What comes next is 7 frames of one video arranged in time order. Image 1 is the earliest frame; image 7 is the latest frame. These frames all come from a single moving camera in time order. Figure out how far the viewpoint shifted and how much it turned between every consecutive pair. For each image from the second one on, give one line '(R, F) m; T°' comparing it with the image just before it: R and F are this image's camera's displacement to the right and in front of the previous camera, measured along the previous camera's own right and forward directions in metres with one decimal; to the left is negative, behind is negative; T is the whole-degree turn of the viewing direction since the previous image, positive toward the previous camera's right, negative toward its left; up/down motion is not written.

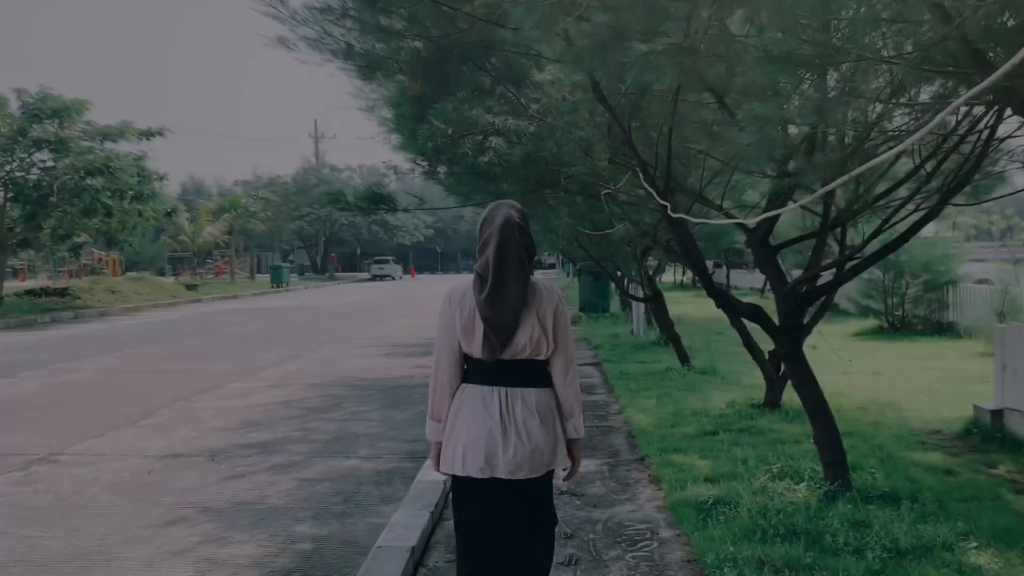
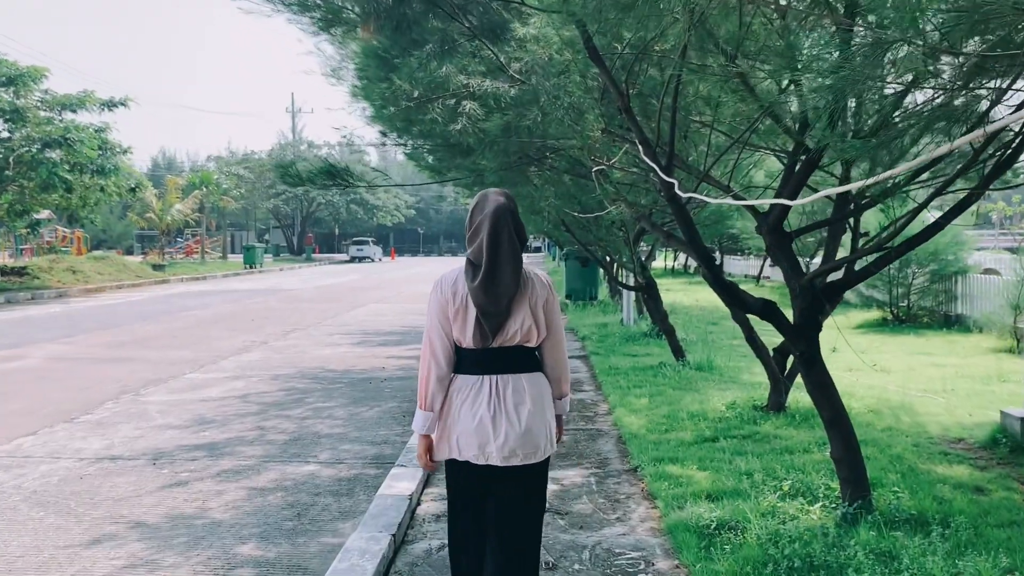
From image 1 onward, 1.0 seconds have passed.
(0.0, +0.7) m; +1°
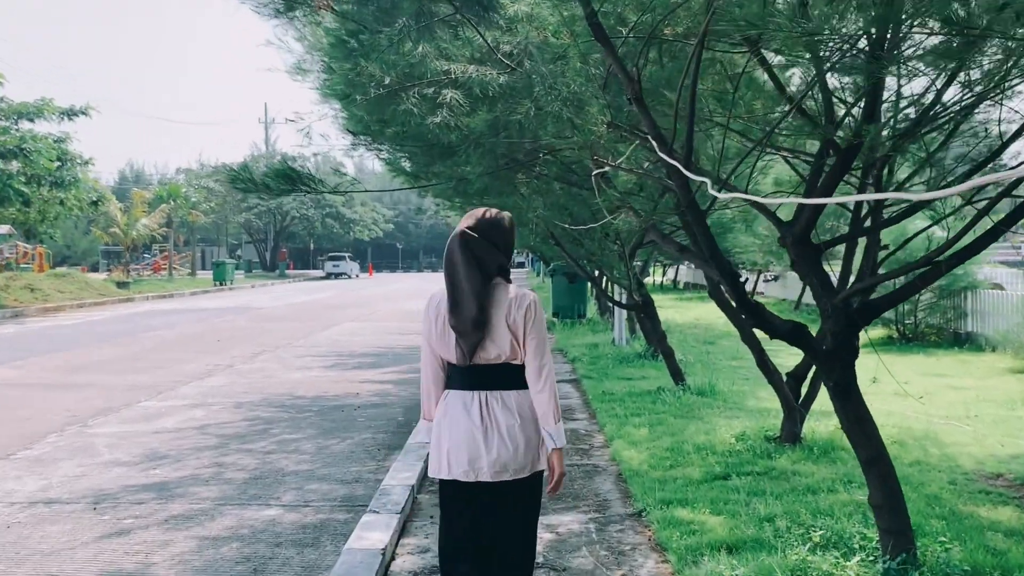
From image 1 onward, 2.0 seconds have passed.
(0.0, +0.7) m; +1°
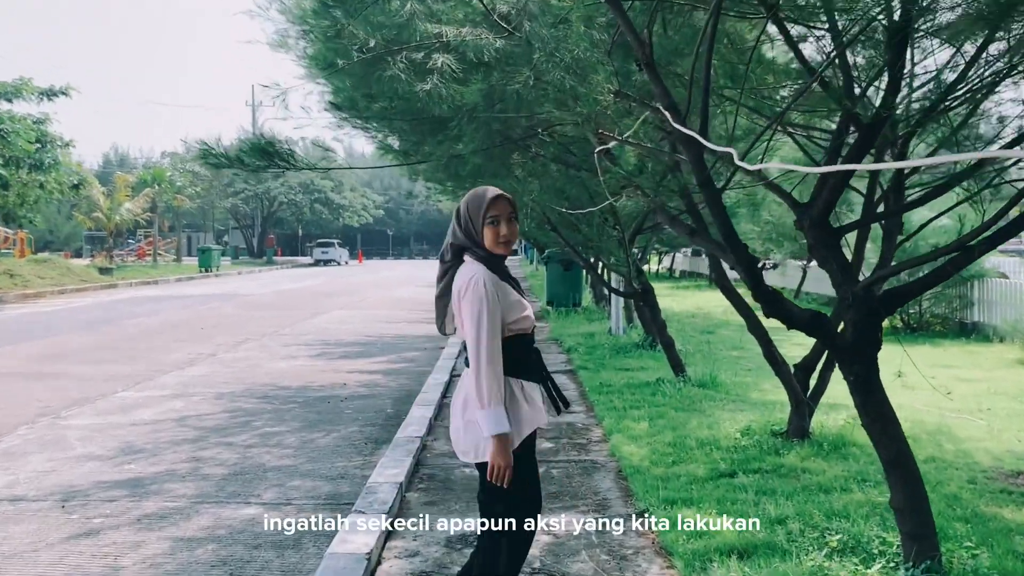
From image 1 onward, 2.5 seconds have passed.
(0.0, +0.3) m; 0°
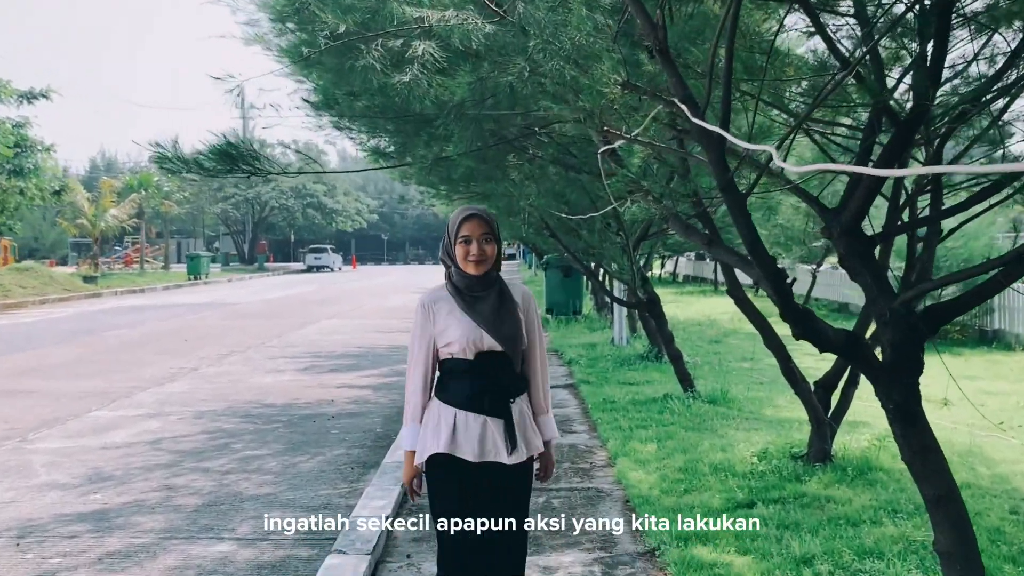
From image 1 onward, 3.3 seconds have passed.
(0.0, +0.5) m; 0°
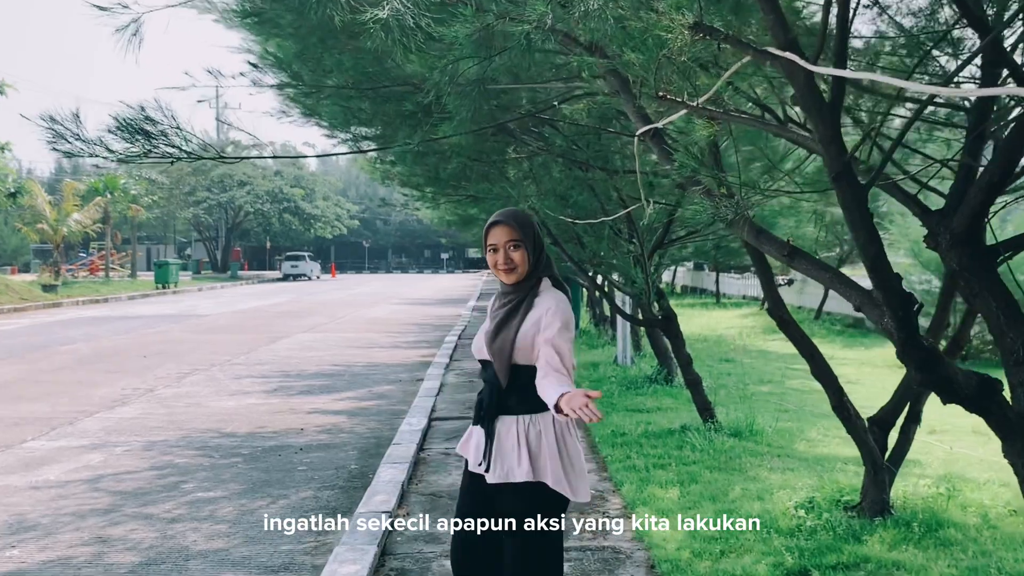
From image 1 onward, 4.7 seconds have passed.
(-0.1, +0.9) m; +1°
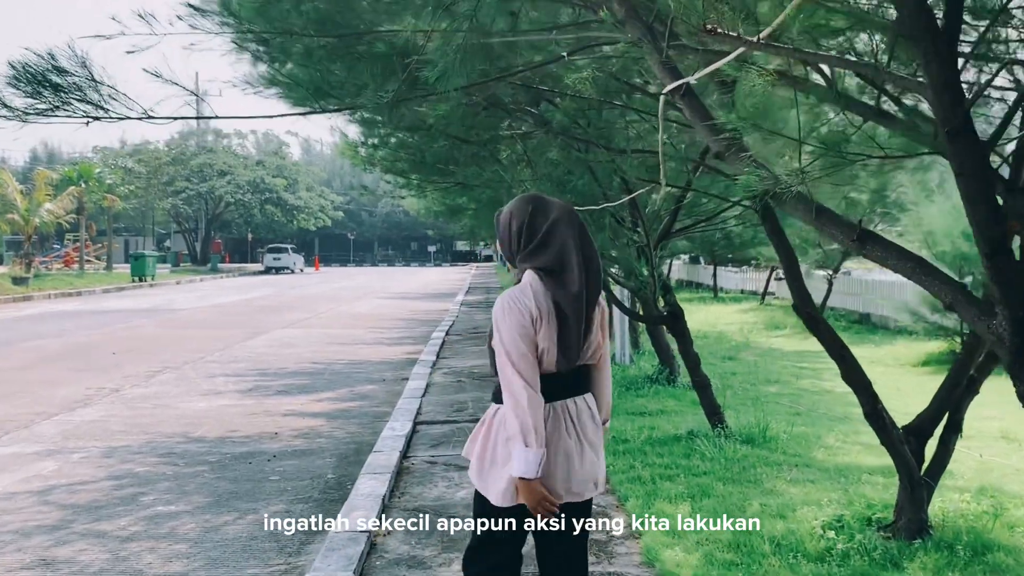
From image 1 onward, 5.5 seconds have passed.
(0.0, +0.5) m; +1°
